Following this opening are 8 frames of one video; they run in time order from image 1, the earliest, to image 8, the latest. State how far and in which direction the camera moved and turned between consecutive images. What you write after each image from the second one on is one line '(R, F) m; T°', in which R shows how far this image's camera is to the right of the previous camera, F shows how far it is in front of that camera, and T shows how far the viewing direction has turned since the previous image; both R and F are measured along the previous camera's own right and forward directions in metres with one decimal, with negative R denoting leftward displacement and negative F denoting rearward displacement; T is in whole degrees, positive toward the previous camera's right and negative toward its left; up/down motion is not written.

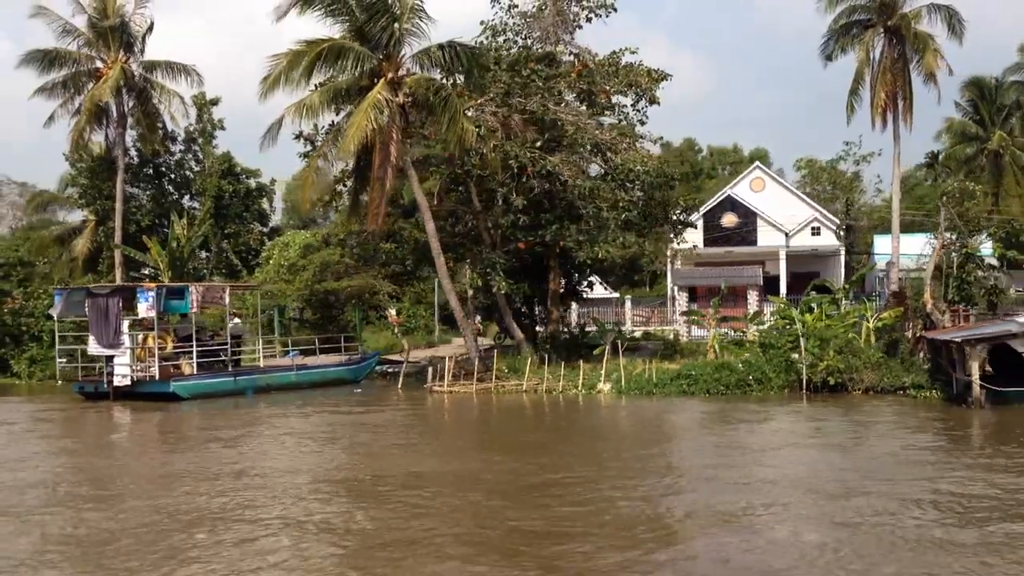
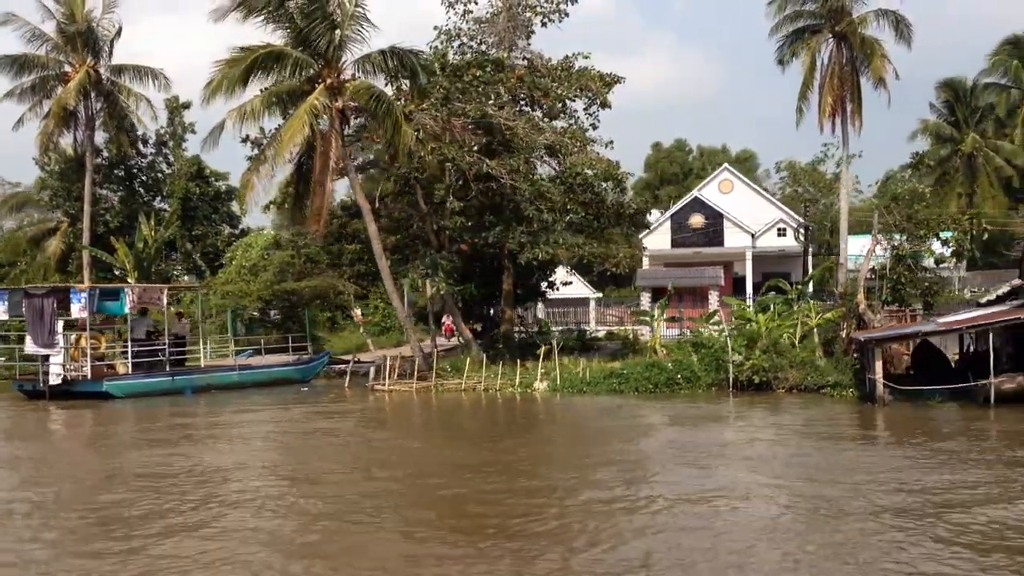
(+1.1, -0.5) m; 0°
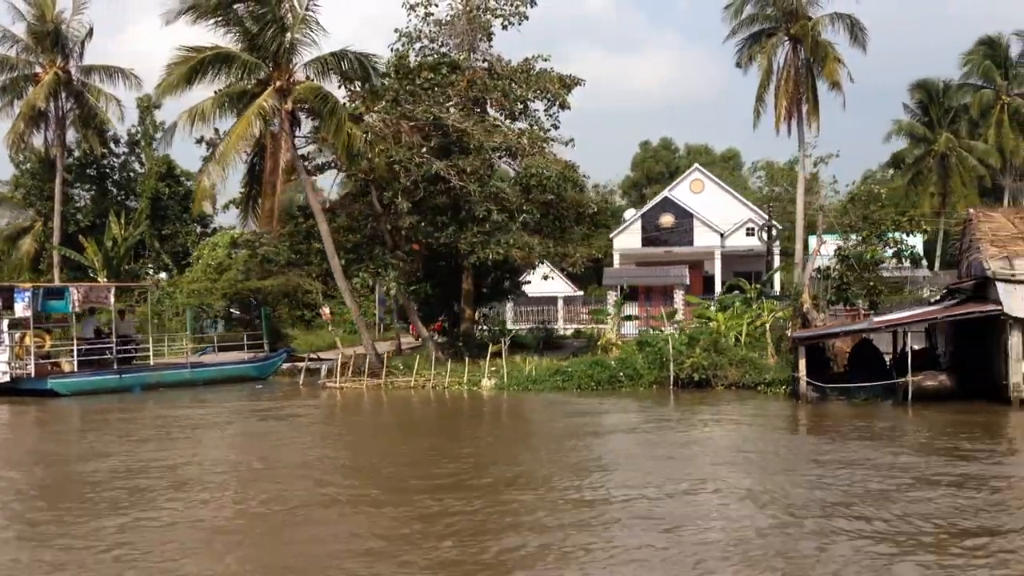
(+0.9, -0.4) m; 0°
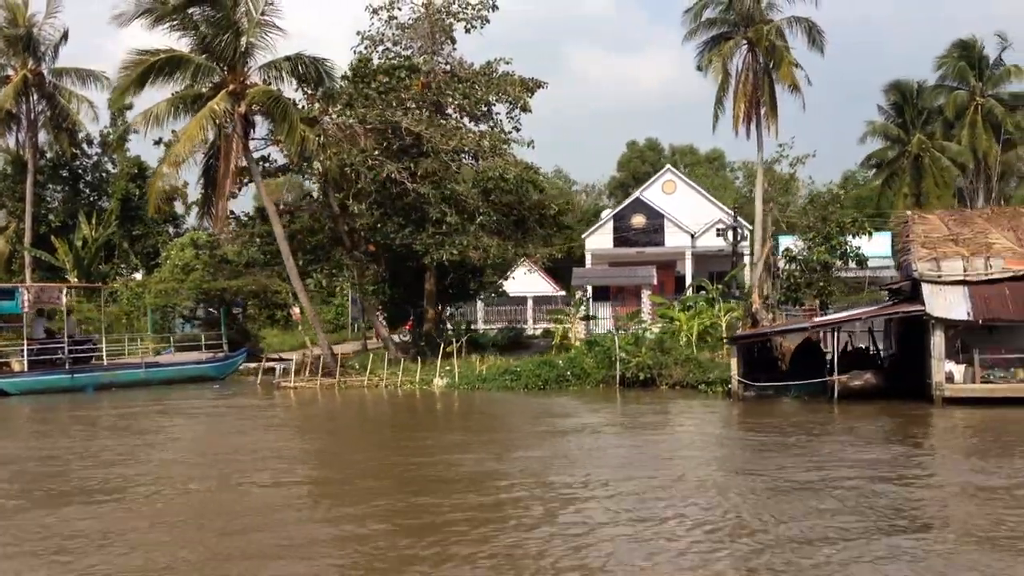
(+0.8, -0.3) m; 0°
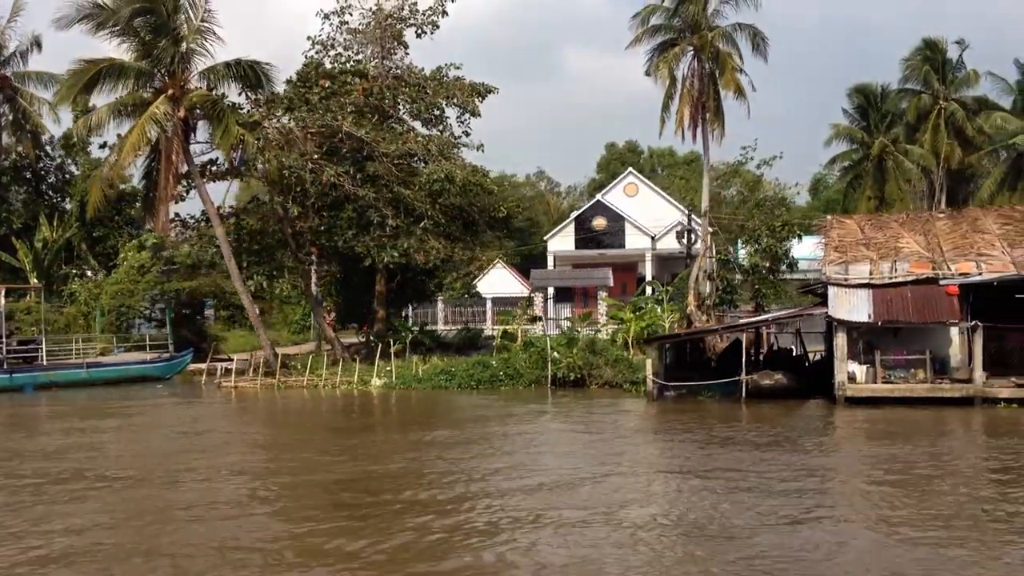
(+1.0, -0.4) m; +1°
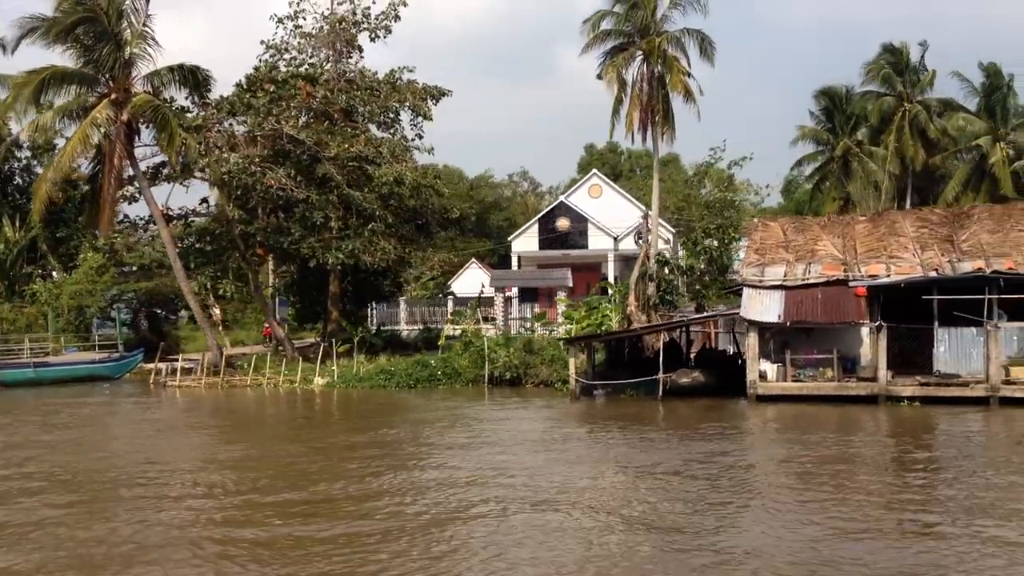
(+1.0, -0.4) m; +1°
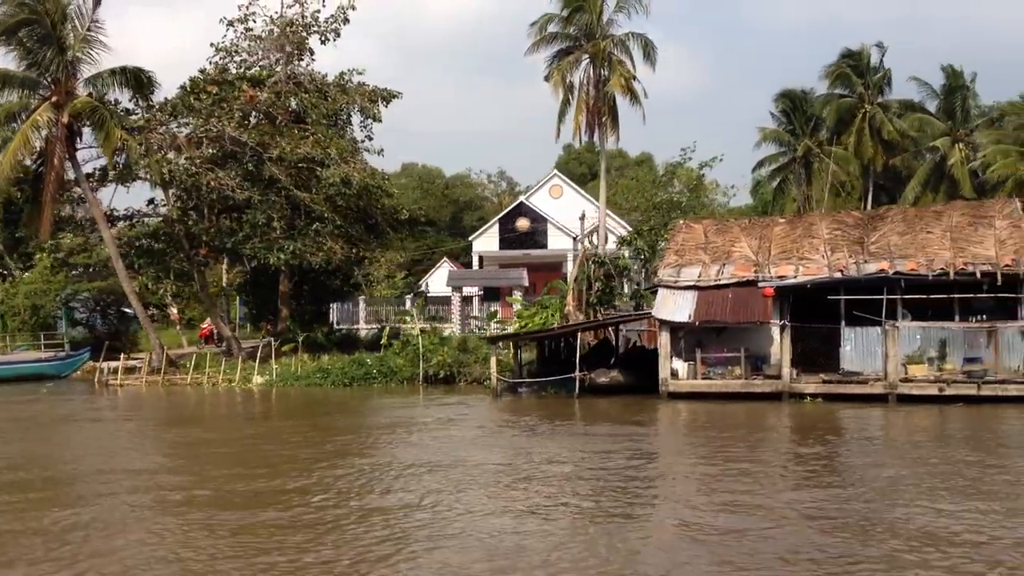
(+1.0, -0.4) m; +1°
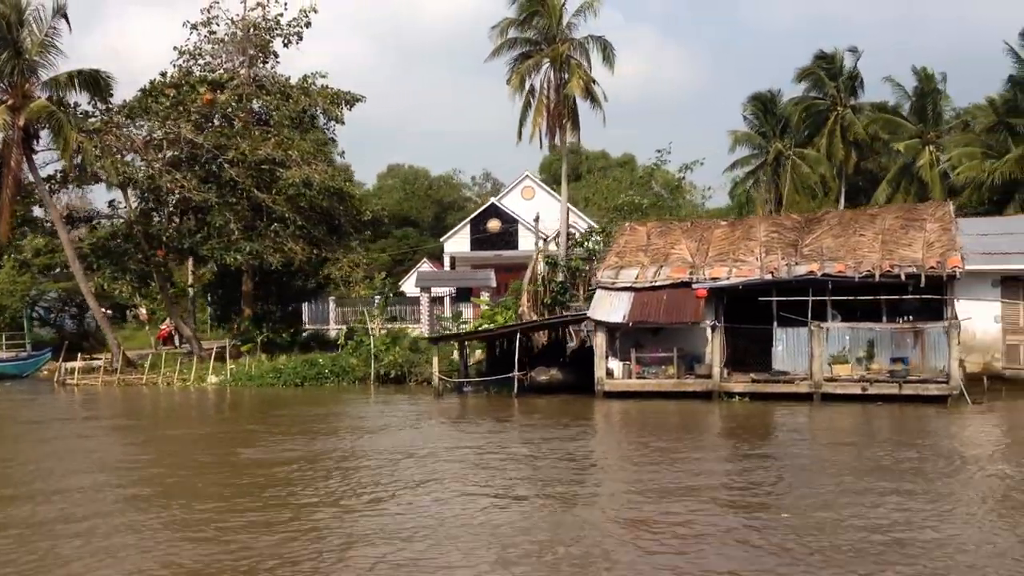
(+0.8, -0.3) m; 0°
